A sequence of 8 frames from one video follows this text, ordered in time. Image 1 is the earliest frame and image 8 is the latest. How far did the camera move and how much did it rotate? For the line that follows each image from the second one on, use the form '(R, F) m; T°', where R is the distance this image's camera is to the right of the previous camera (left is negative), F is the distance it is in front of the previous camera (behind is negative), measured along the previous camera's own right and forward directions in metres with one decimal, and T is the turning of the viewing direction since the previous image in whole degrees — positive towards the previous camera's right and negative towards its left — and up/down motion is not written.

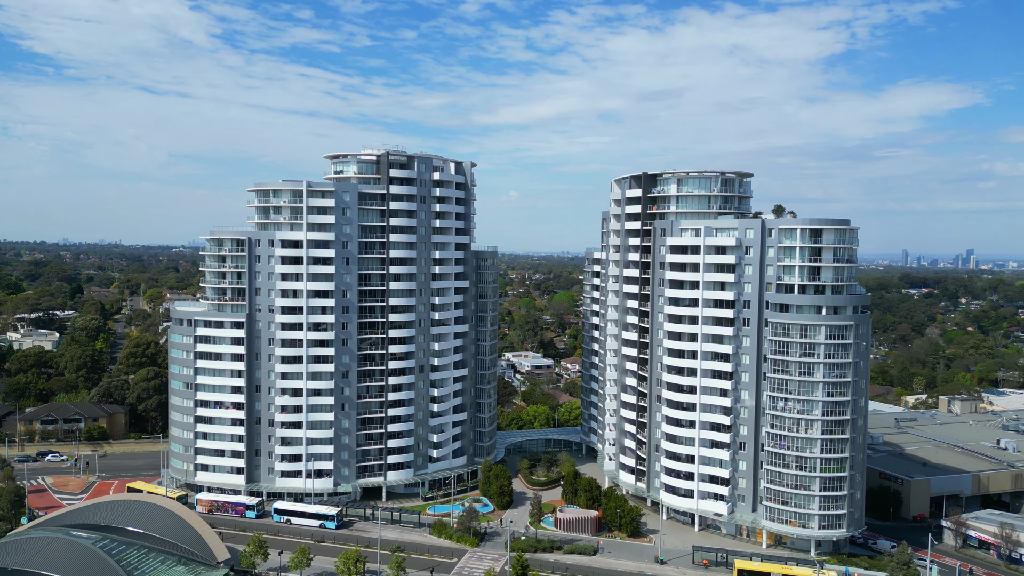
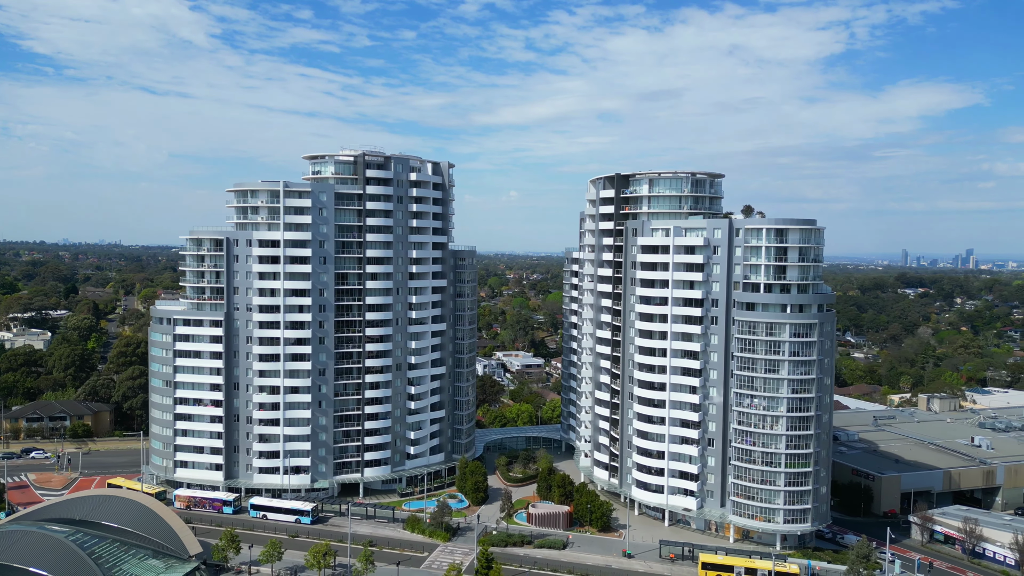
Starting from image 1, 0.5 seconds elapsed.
(+2.7, -1.1) m; 0°
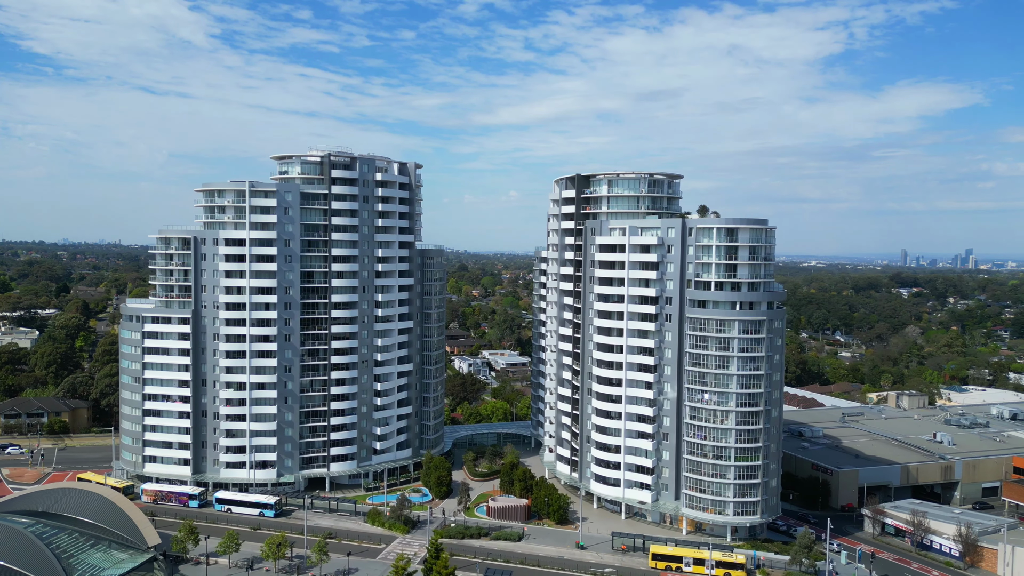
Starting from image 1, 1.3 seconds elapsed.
(+4.0, -1.6) m; 0°
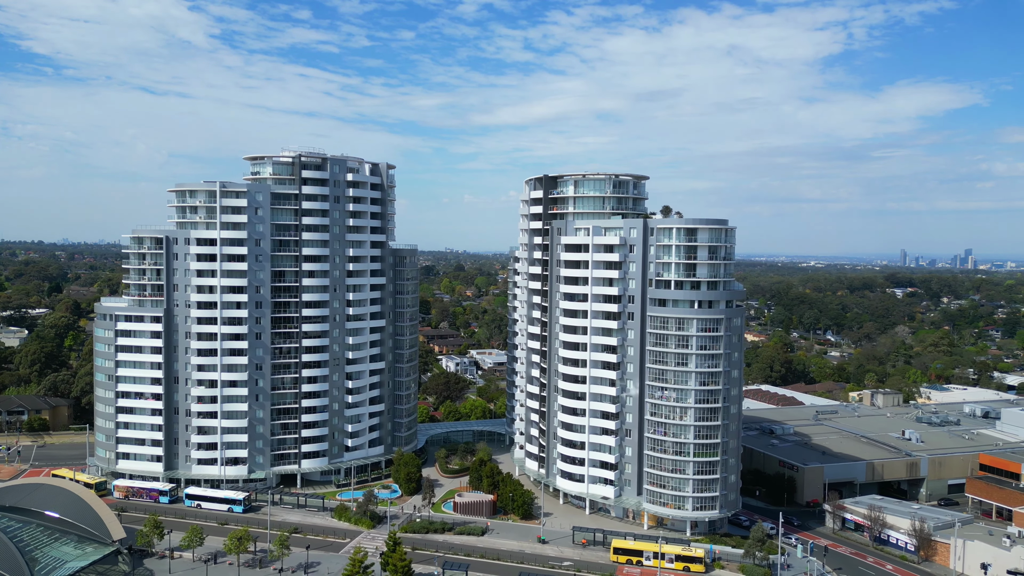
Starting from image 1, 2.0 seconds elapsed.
(+3.5, -1.2) m; 0°
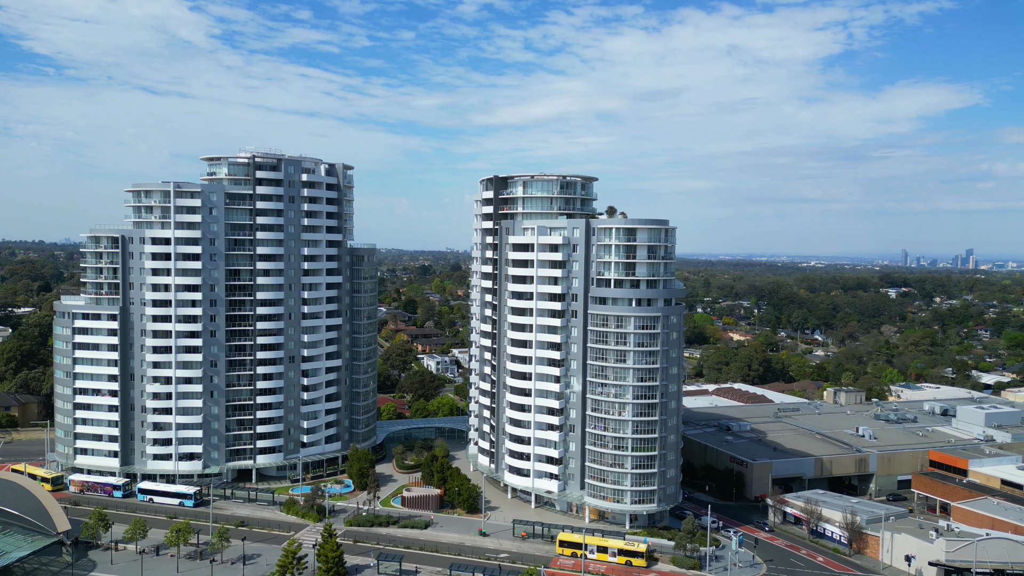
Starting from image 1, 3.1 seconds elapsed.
(+5.7, -1.6) m; 0°
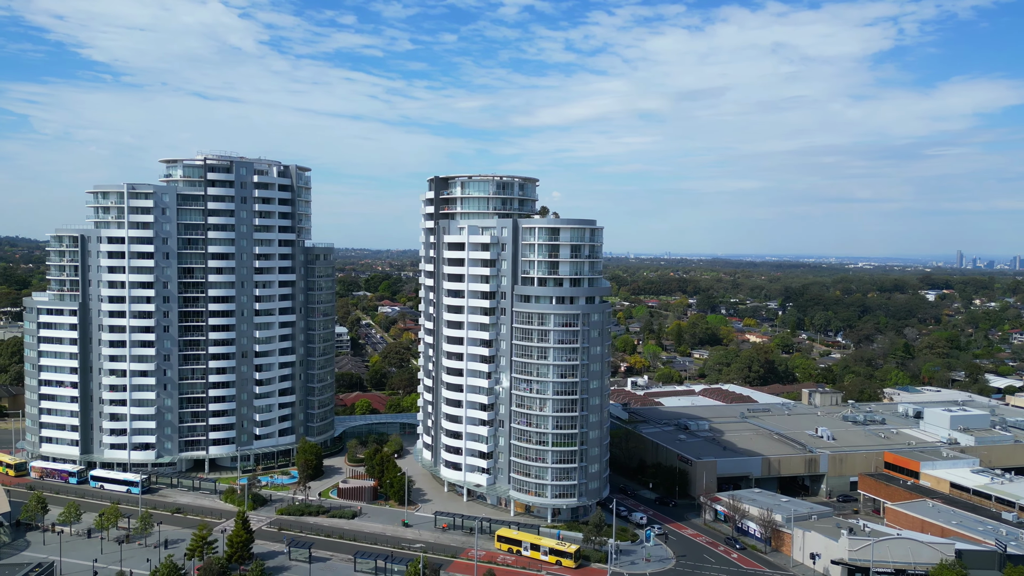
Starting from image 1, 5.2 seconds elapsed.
(+11.5, -1.5) m; -3°
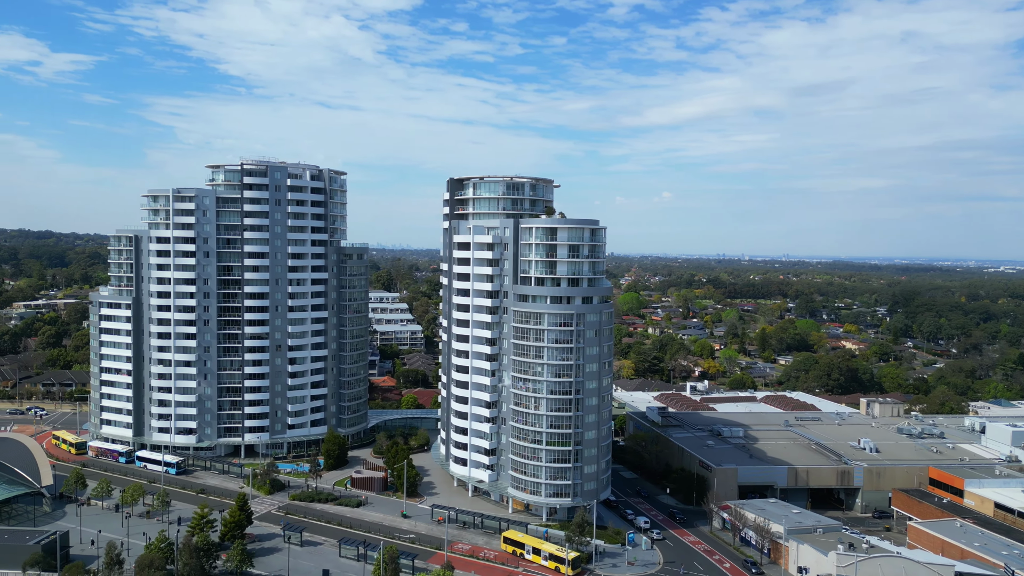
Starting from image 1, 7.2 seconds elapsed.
(+10.7, -0.1) m; -8°
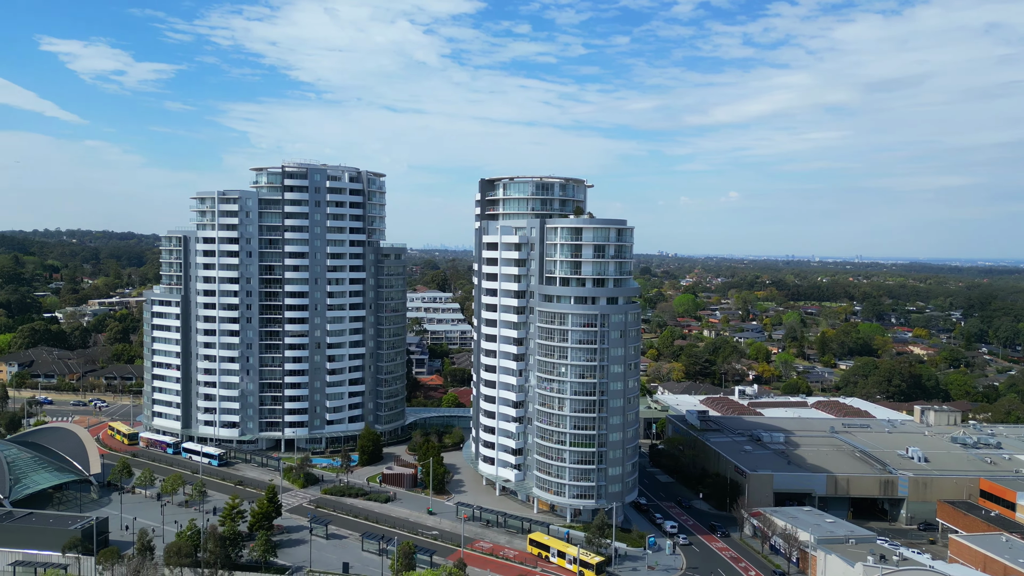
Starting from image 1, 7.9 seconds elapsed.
(+3.5, -0.1) m; -5°
